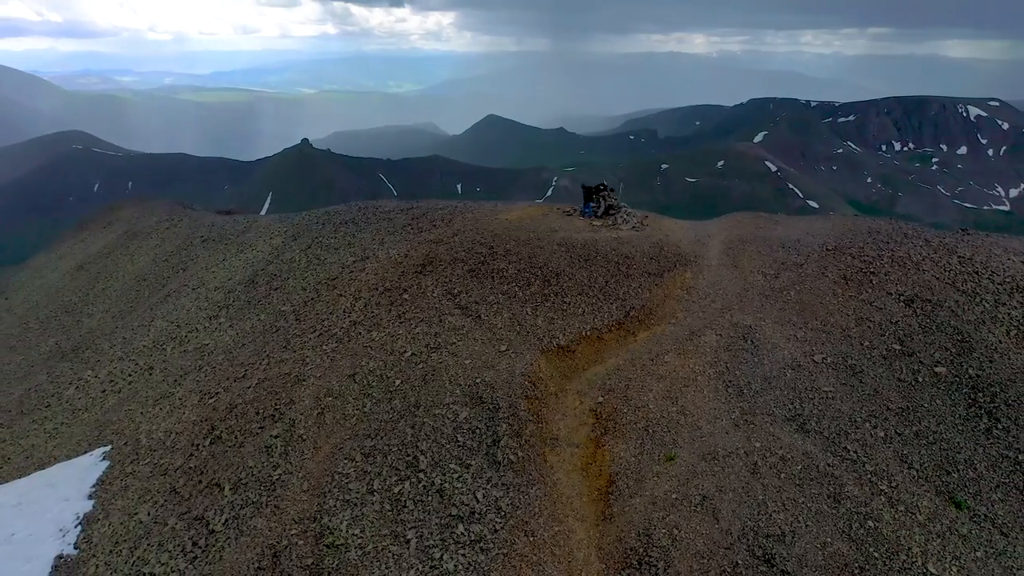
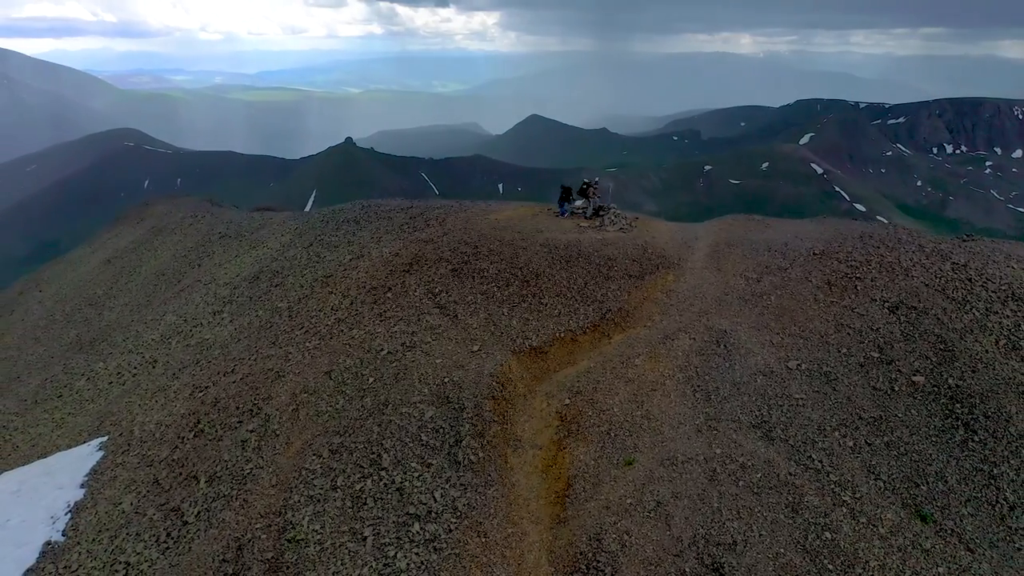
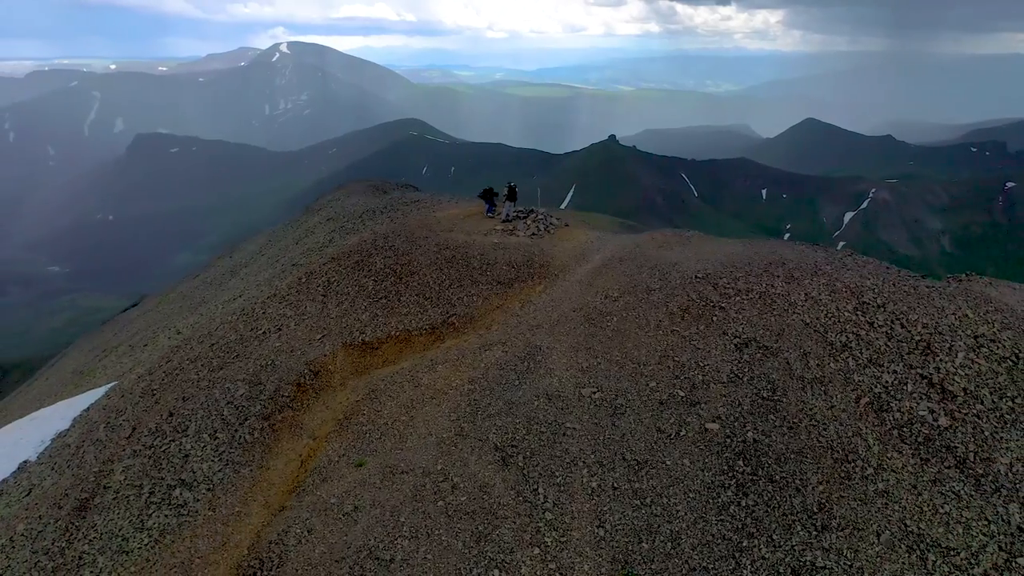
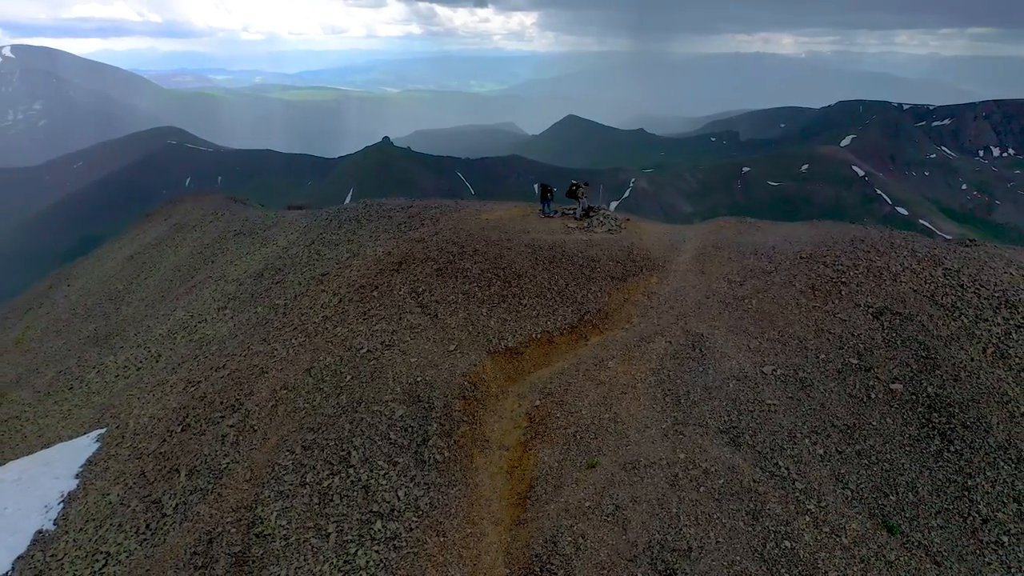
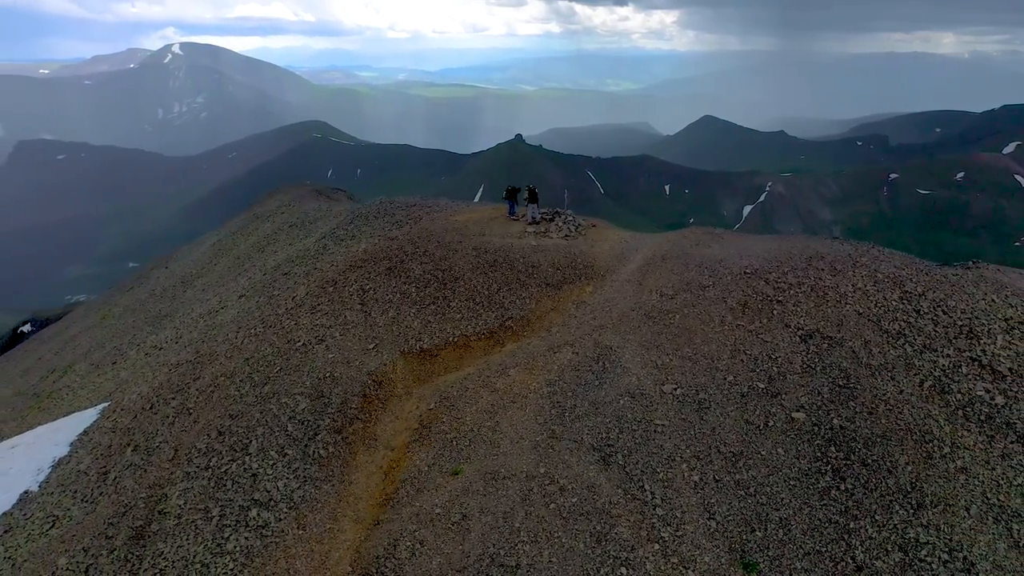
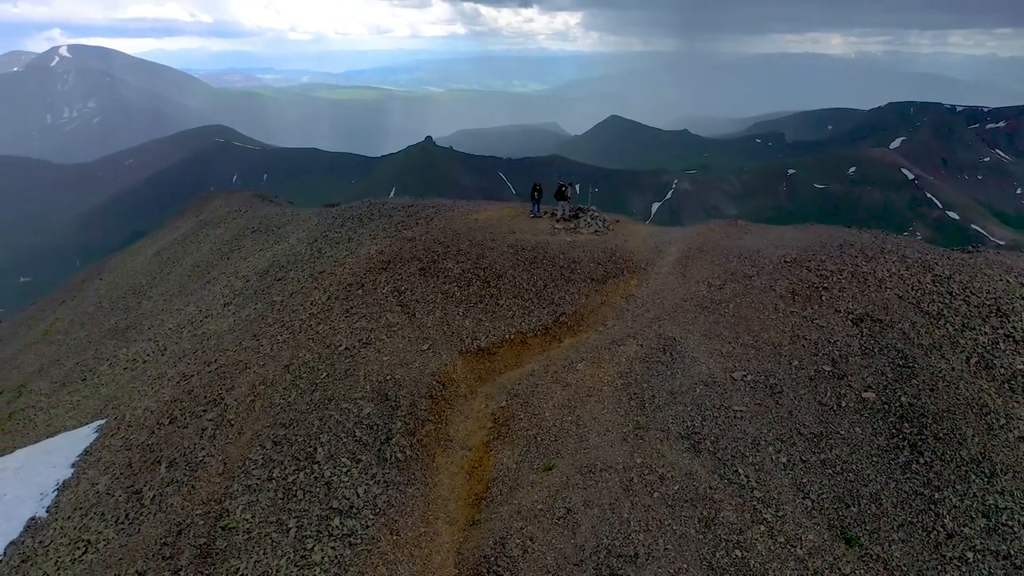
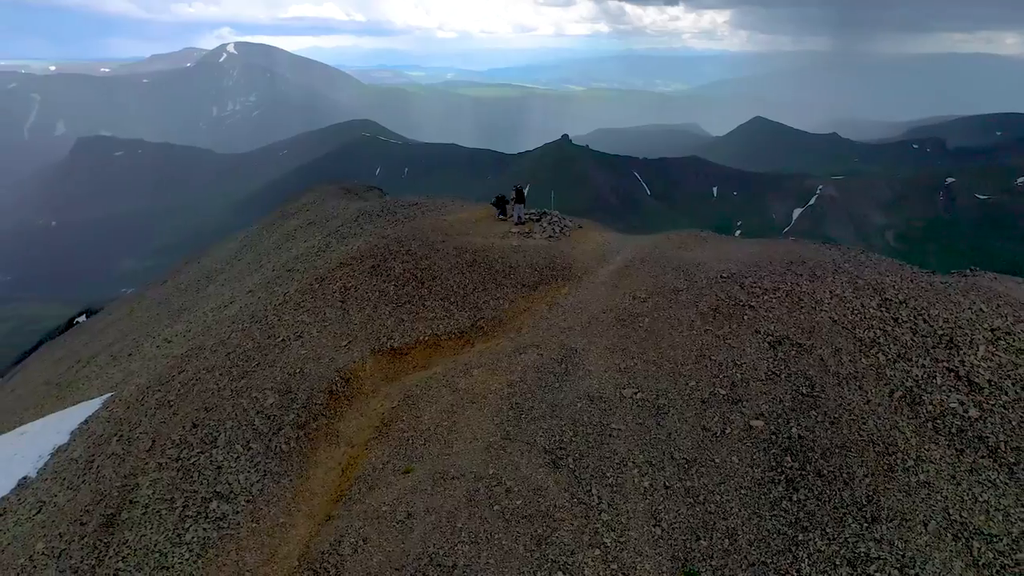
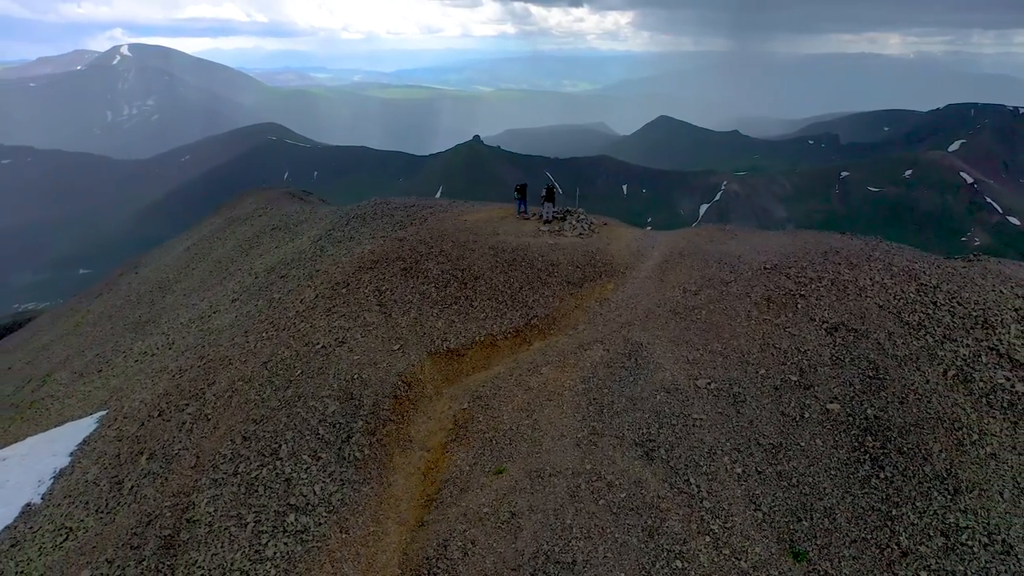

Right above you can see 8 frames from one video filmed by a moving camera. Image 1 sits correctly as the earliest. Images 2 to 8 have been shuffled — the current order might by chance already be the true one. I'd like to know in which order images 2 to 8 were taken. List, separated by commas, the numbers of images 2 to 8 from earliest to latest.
2, 4, 6, 8, 5, 7, 3
